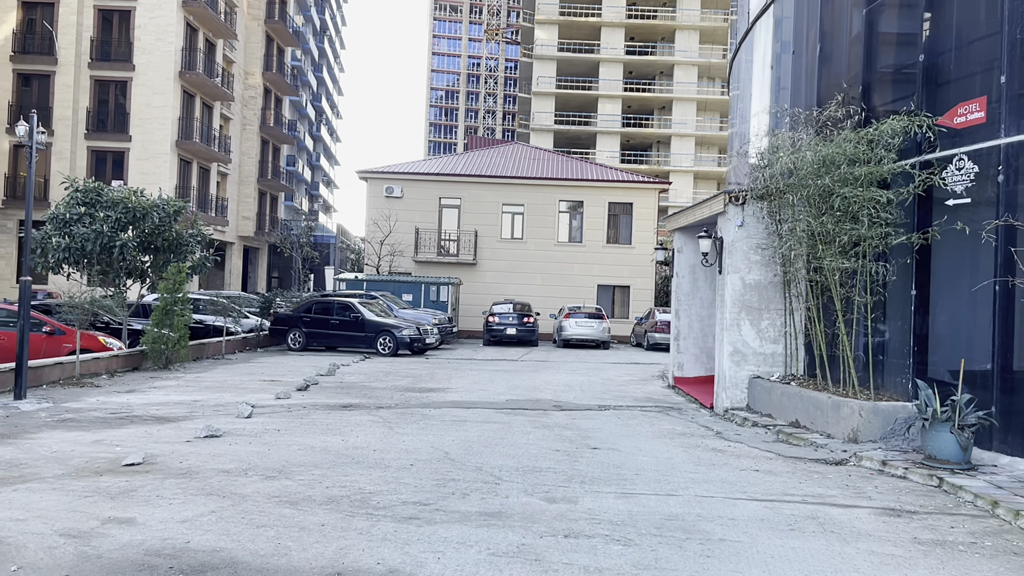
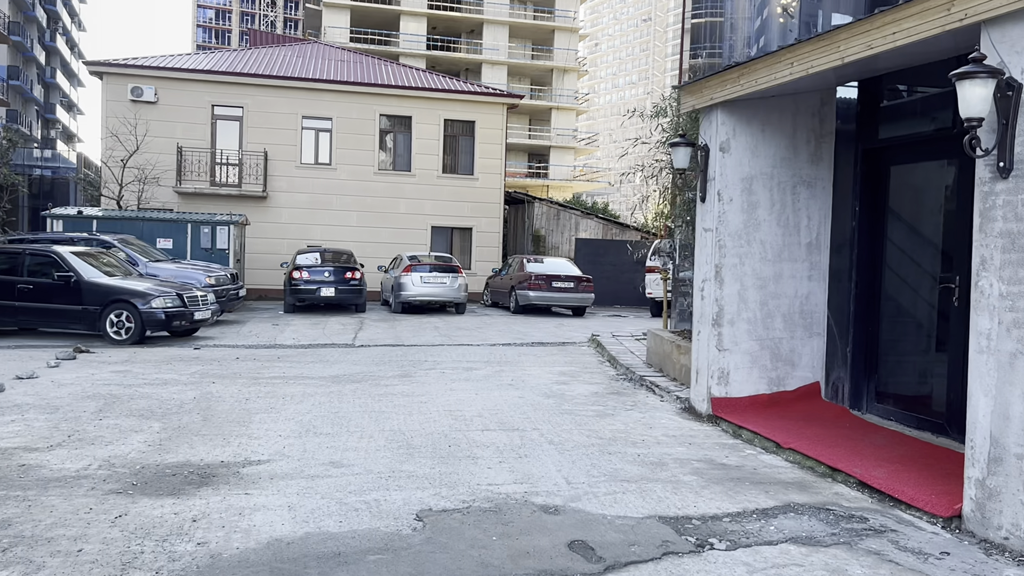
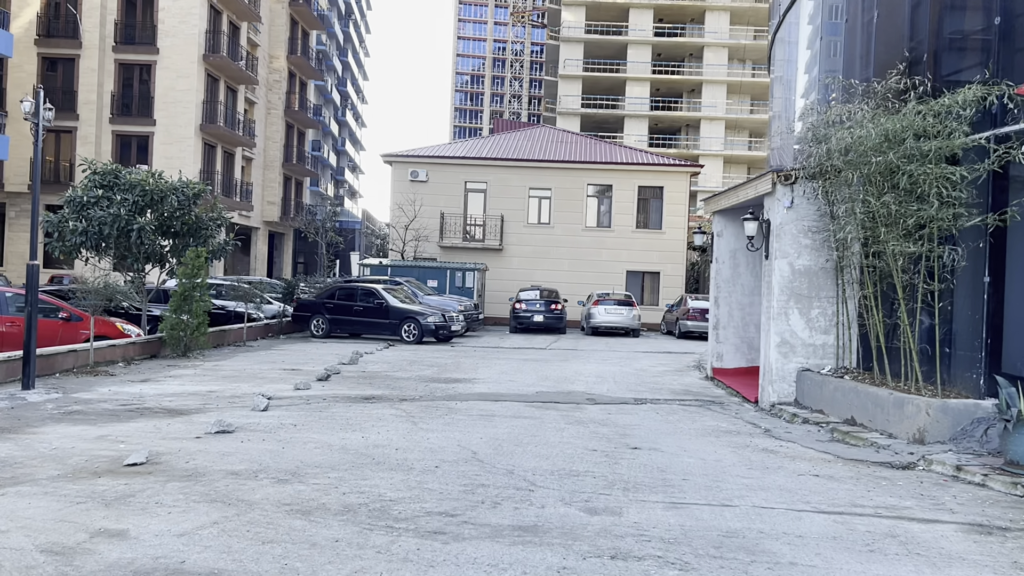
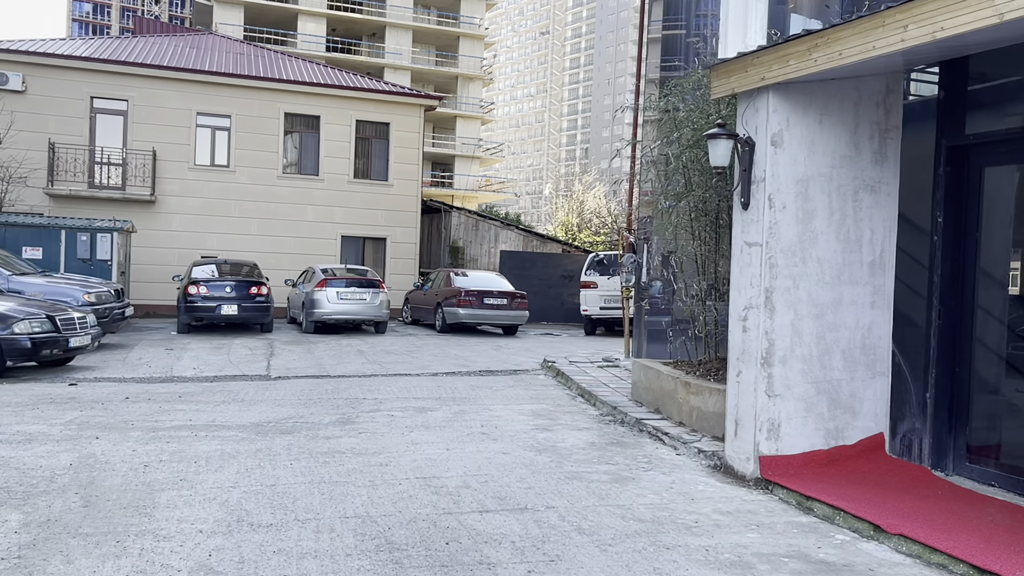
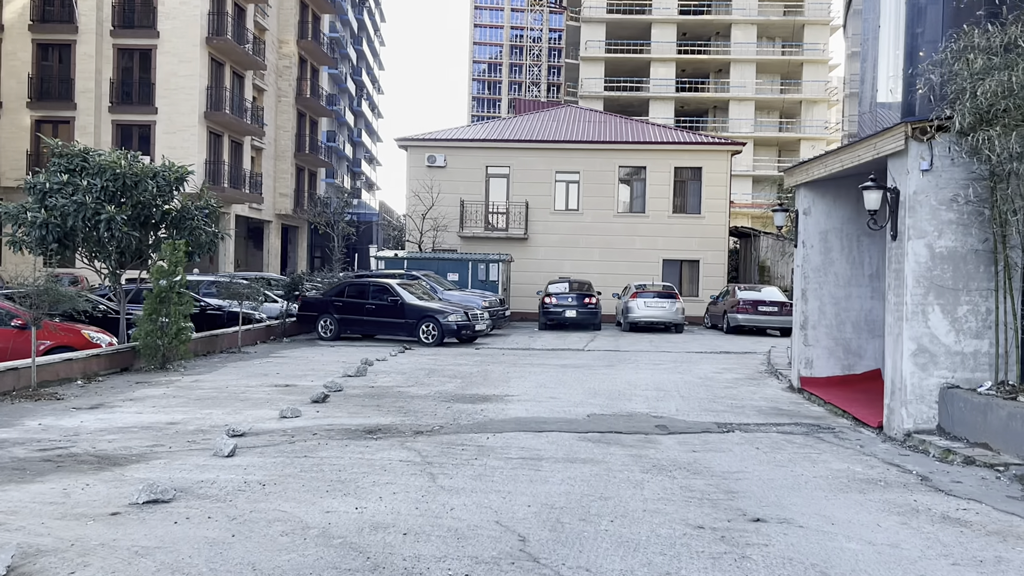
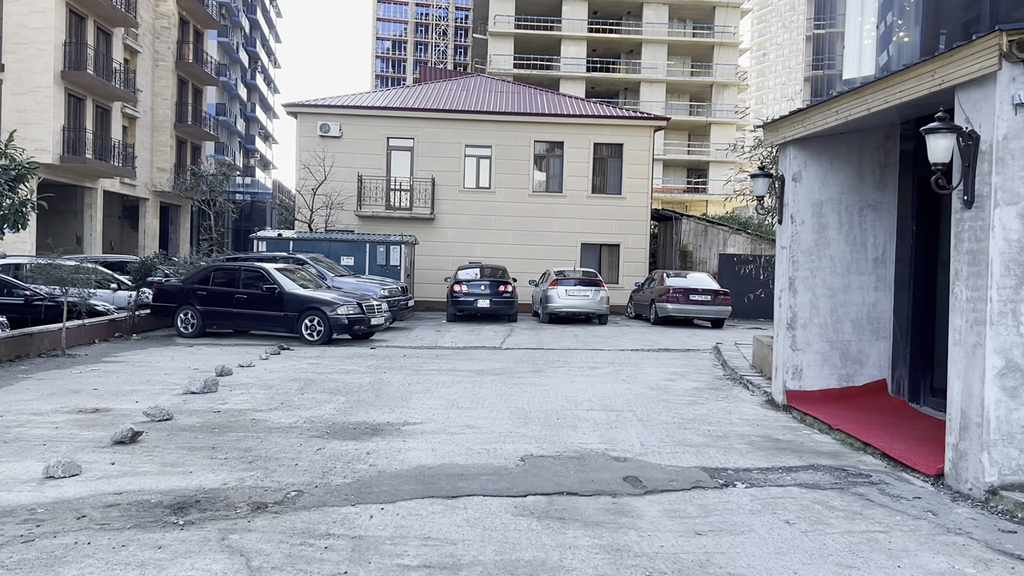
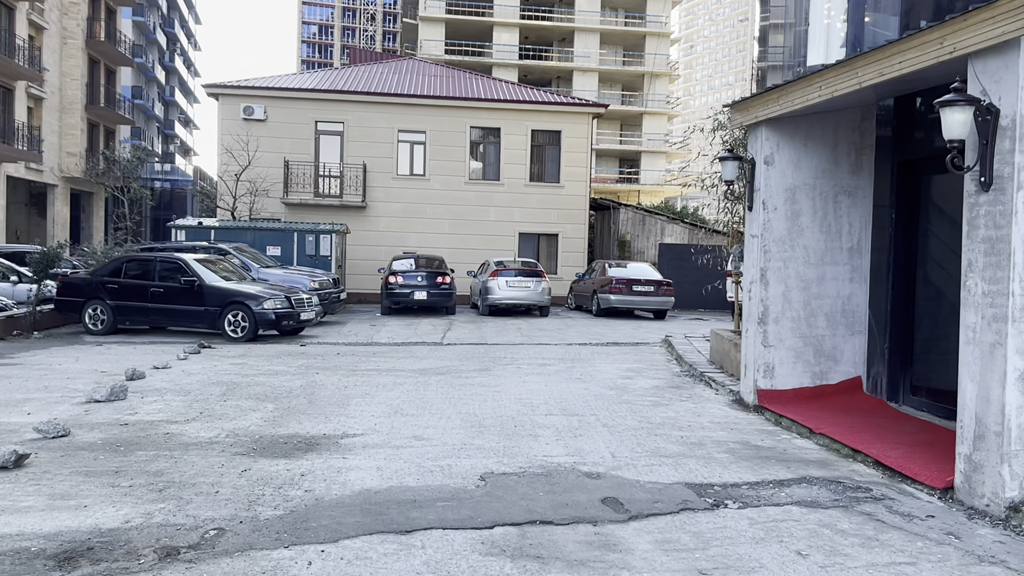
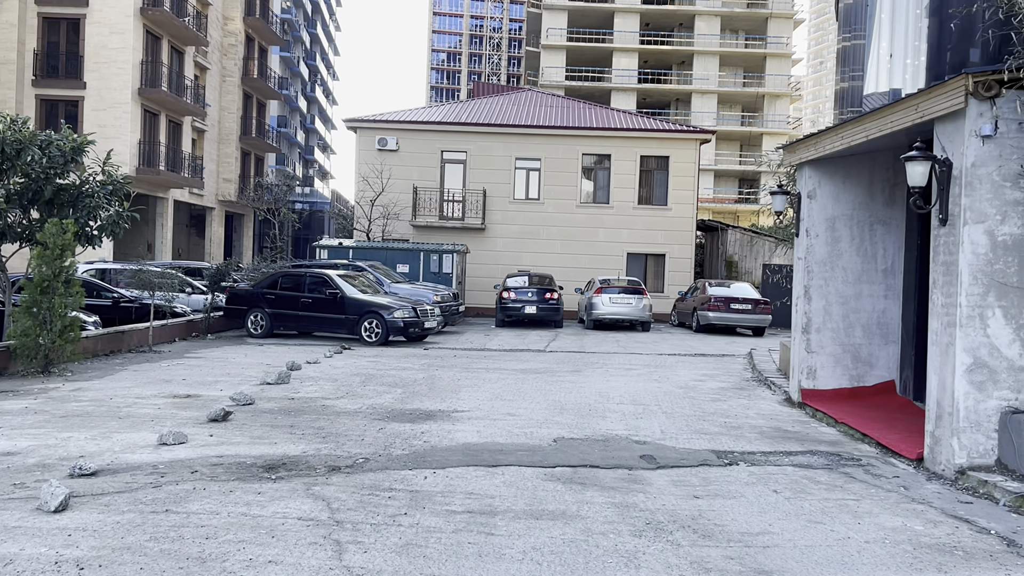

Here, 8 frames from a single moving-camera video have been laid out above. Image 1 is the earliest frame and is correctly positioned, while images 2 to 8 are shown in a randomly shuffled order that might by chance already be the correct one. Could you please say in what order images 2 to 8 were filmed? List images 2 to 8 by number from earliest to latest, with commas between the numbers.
3, 5, 8, 6, 7, 2, 4
